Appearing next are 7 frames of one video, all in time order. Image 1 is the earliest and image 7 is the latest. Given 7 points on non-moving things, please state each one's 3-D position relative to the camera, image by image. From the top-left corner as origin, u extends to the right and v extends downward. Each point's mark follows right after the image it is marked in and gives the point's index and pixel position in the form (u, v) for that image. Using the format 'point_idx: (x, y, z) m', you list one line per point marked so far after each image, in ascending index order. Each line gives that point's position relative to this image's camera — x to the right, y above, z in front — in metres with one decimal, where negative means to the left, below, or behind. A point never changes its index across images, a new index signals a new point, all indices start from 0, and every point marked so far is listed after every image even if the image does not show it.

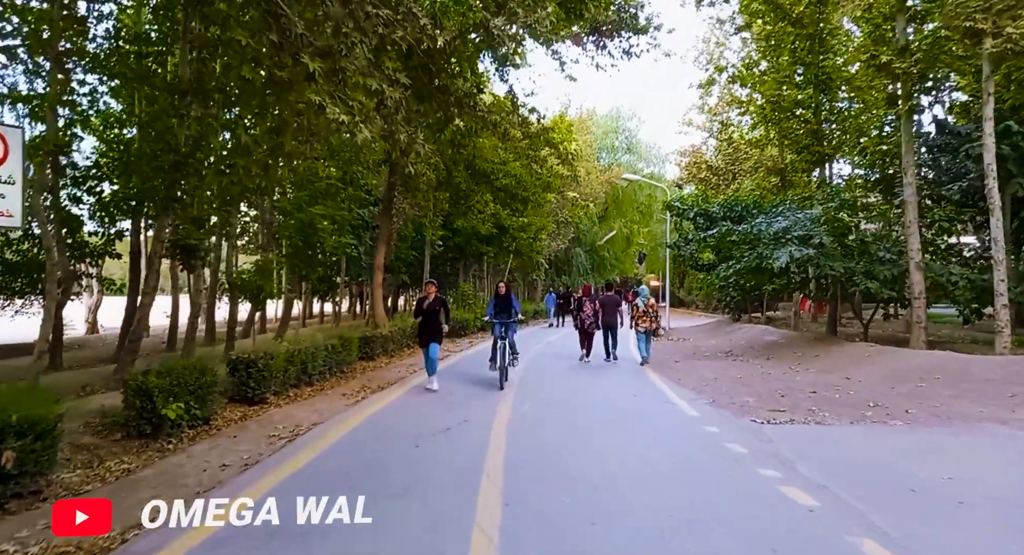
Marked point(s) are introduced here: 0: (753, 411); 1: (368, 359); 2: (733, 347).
0: (+3.5, -2.0, +9.2) m
1: (-3.8, -2.2, +16.7) m
2: (+6.2, -2.0, +17.5) m
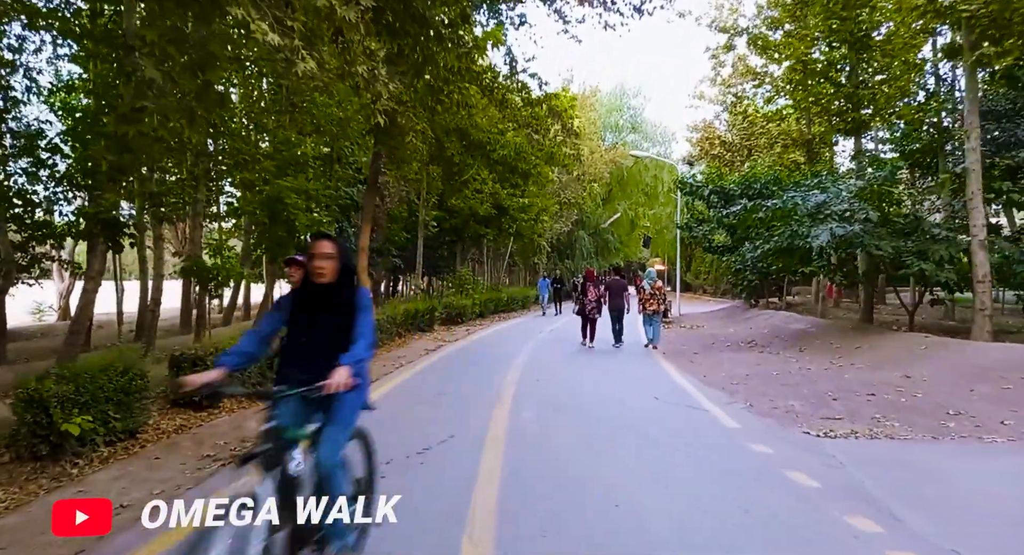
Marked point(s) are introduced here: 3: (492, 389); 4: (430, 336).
0: (+3.5, -1.7, +7.6) m
1: (-3.8, -1.8, +15.1) m
2: (+6.1, -1.5, +15.9) m
3: (-0.3, -1.8, +10.4) m
4: (-2.6, -1.8, +19.4) m
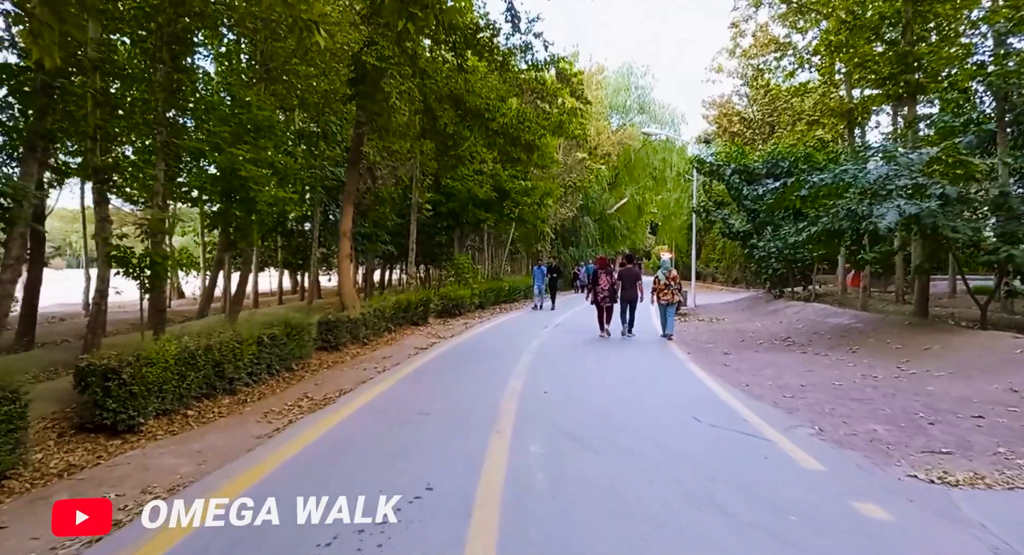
0: (+3.5, -1.6, +5.7) m
1: (-3.8, -1.5, +13.2) m
2: (+6.2, -1.2, +14.0) m
3: (-0.3, -1.6, +8.6) m
4: (-2.5, -1.5, +17.6) m
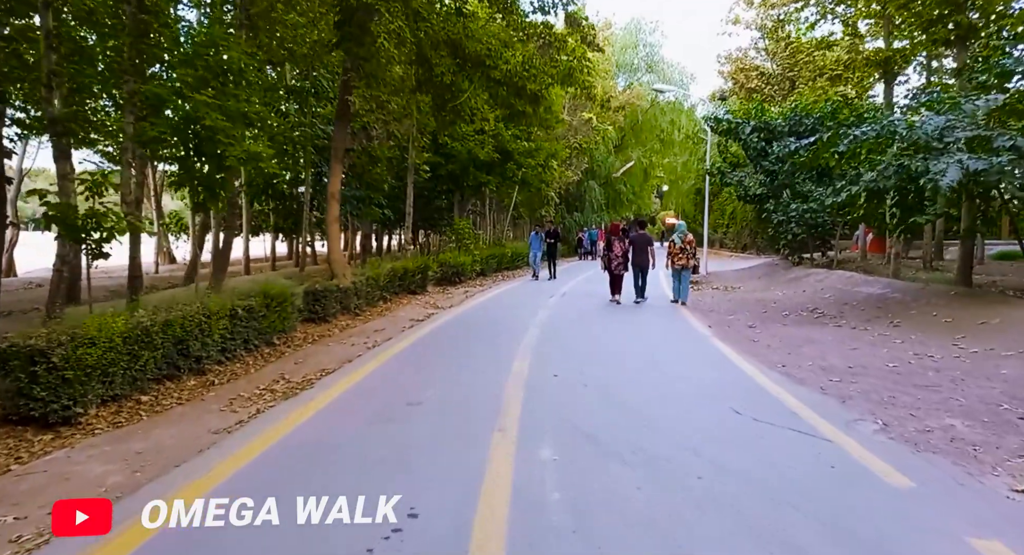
0: (+3.6, -1.3, +4.7) m
1: (-3.7, -0.8, +12.2) m
2: (+6.3, -0.5, +12.9) m
3: (-0.2, -1.2, +7.5) m
4: (-2.4, -0.6, +16.5) m
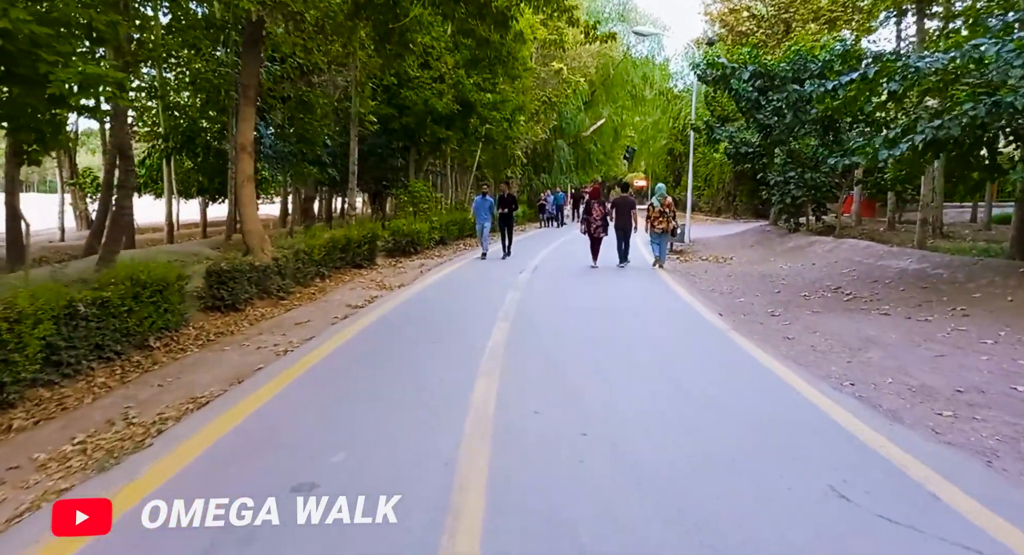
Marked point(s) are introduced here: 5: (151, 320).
0: (+3.4, -1.4, +2.5) m
1: (-4.3, -0.5, +9.5) m
2: (+5.6, -0.1, +10.8) m
3: (-0.6, -1.1, +5.1) m
4: (-3.2, 0.0, +13.9) m
5: (-4.2, -0.5, +7.4) m
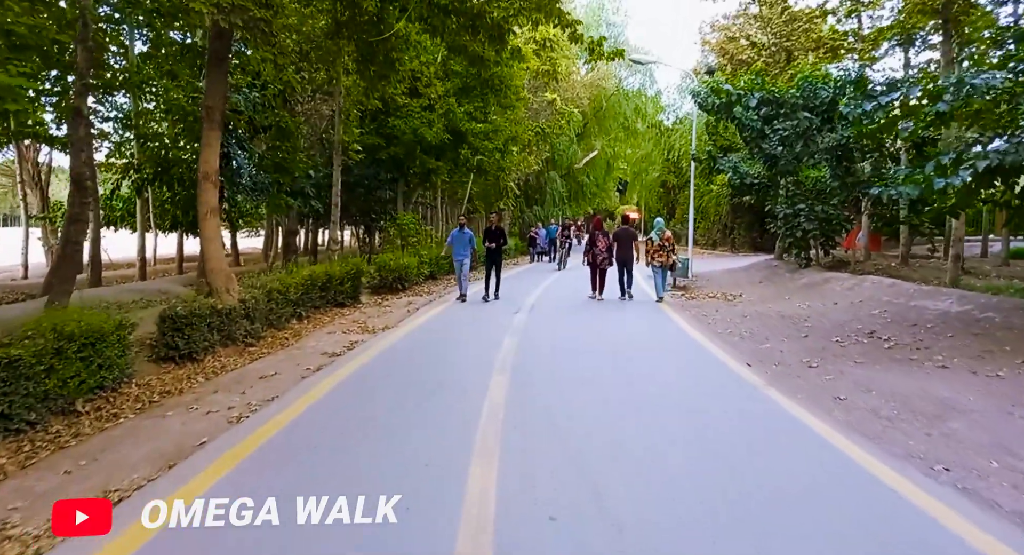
0: (+3.5, -1.6, +1.3) m
1: (-4.3, -1.1, +8.3) m
2: (+5.6, -0.7, +9.7) m
3: (-0.5, -1.4, +3.9) m
4: (-3.3, -0.8, +12.7) m
5: (-4.2, -1.0, +6.1) m
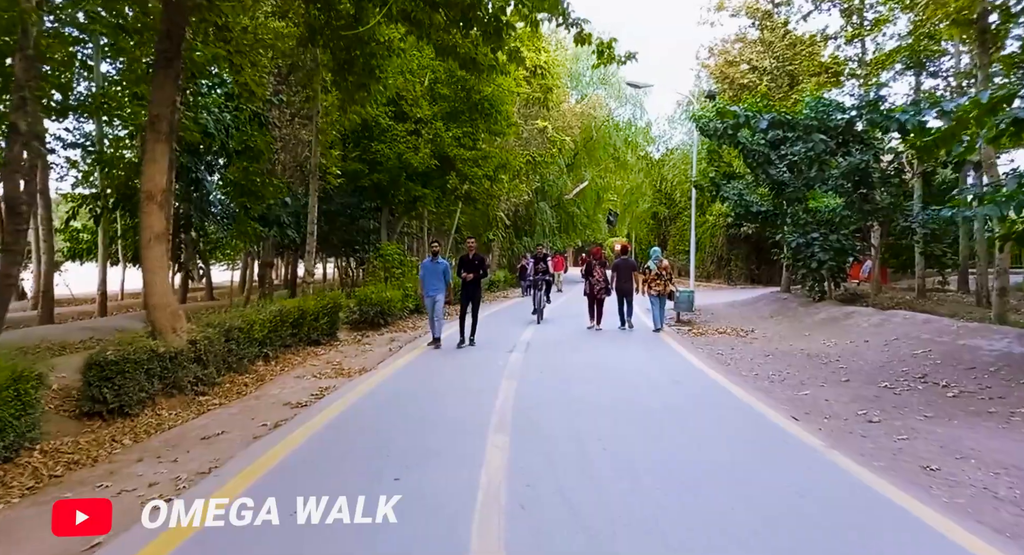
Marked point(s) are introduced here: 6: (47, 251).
0: (+3.6, -1.6, 0.0) m
1: (-4.3, -1.5, +6.8) m
2: (+5.5, -1.2, +8.5) m
3: (-0.5, -1.6, +2.5) m
4: (-3.4, -1.5, +11.3) m
5: (-4.2, -1.3, +4.7) m
6: (-11.8, +0.7, +15.9) m
